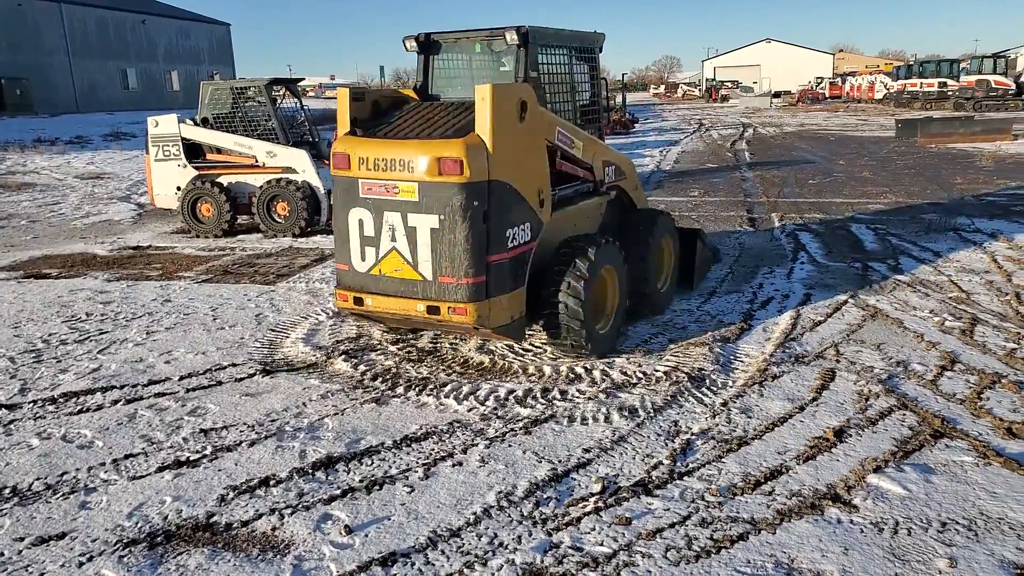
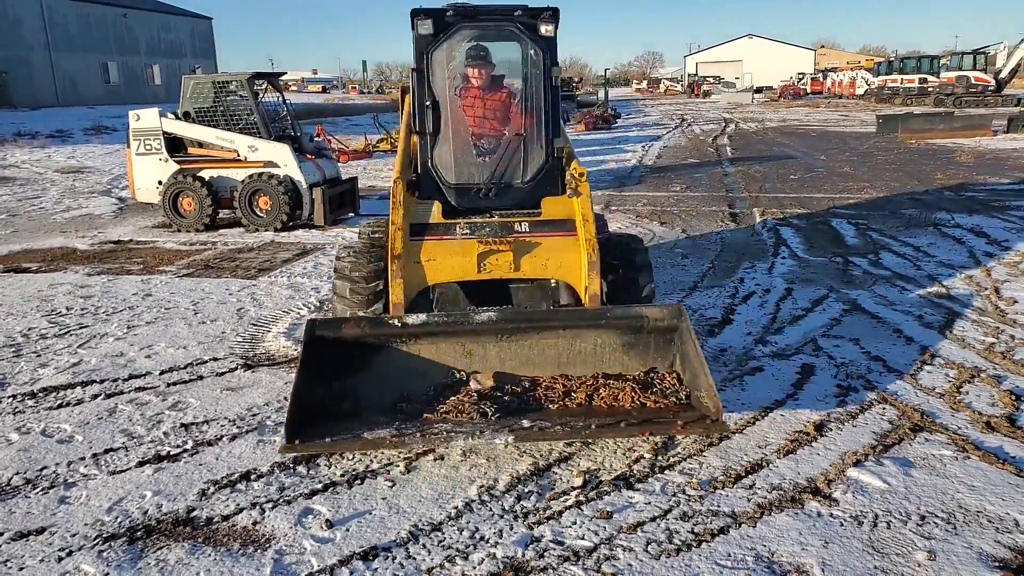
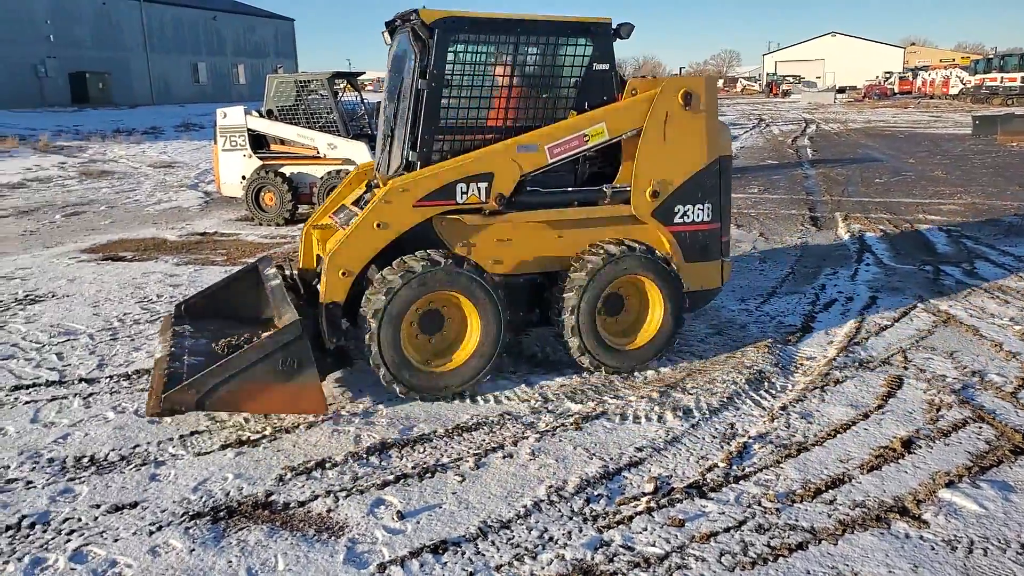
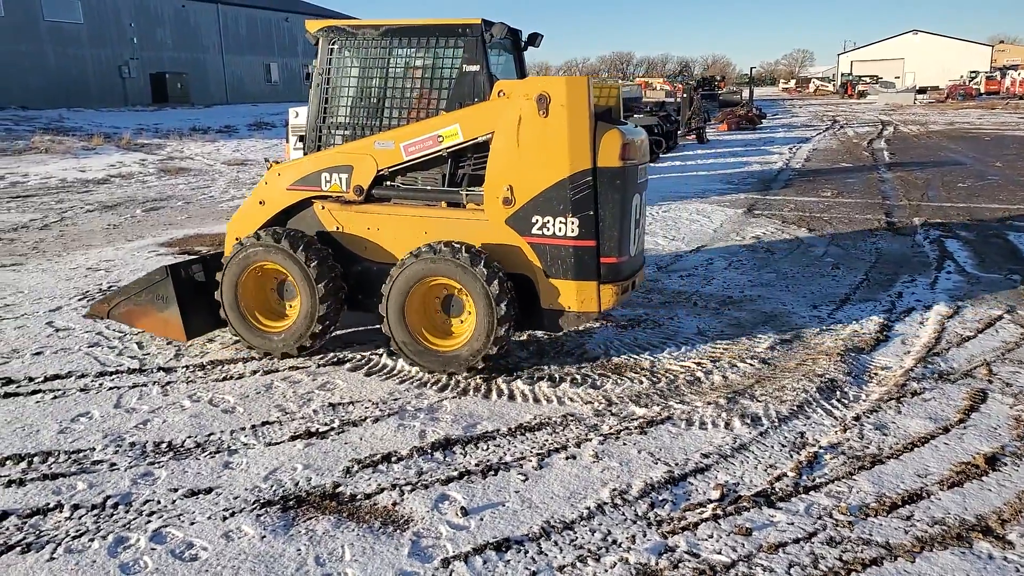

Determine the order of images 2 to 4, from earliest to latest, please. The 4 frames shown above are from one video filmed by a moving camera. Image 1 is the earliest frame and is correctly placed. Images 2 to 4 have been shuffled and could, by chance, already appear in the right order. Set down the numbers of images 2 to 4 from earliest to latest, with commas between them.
2, 3, 4
